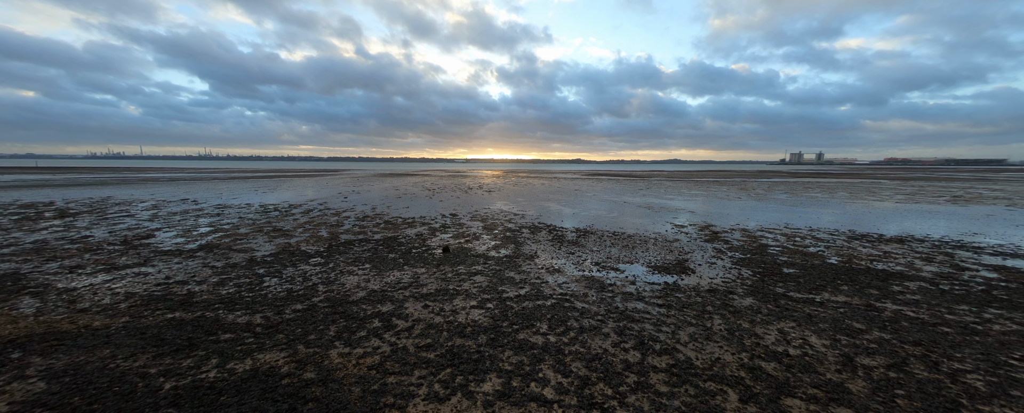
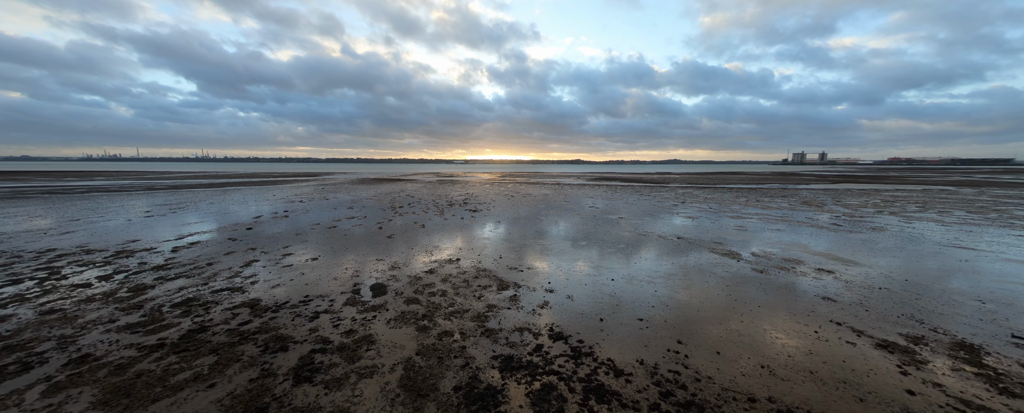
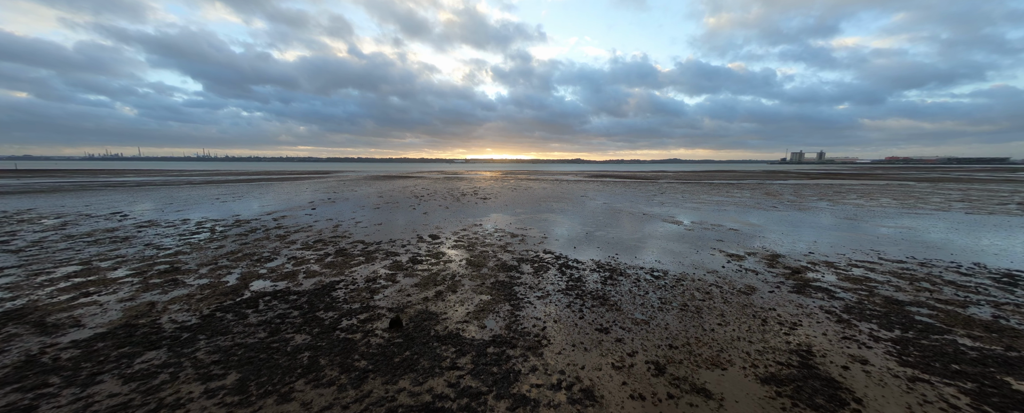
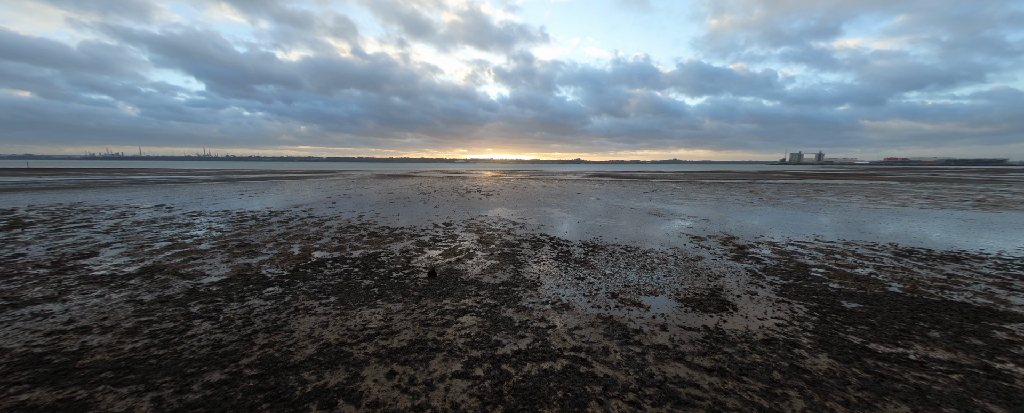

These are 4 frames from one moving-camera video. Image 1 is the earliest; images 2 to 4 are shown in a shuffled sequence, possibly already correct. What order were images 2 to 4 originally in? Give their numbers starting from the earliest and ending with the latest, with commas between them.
4, 3, 2
